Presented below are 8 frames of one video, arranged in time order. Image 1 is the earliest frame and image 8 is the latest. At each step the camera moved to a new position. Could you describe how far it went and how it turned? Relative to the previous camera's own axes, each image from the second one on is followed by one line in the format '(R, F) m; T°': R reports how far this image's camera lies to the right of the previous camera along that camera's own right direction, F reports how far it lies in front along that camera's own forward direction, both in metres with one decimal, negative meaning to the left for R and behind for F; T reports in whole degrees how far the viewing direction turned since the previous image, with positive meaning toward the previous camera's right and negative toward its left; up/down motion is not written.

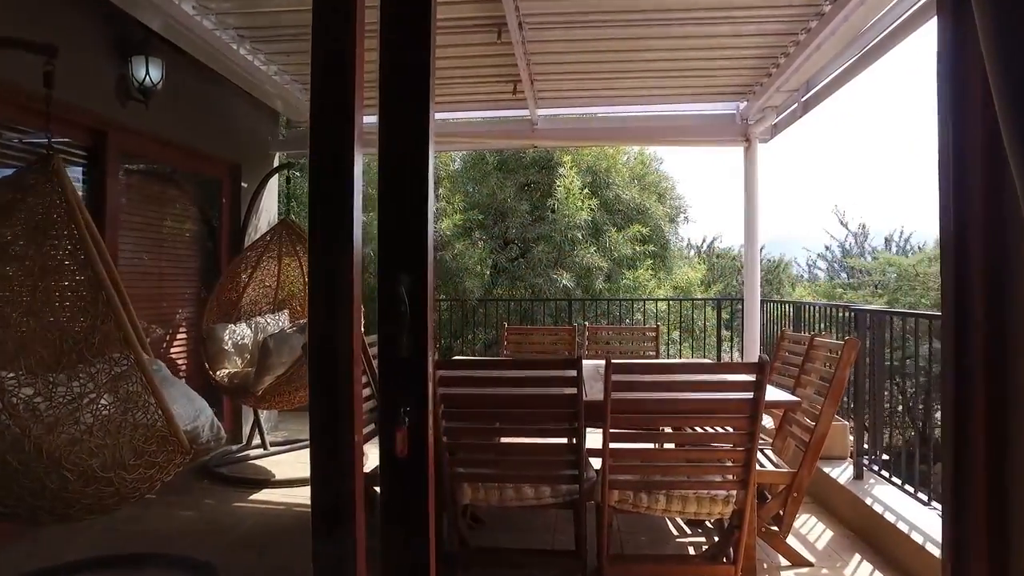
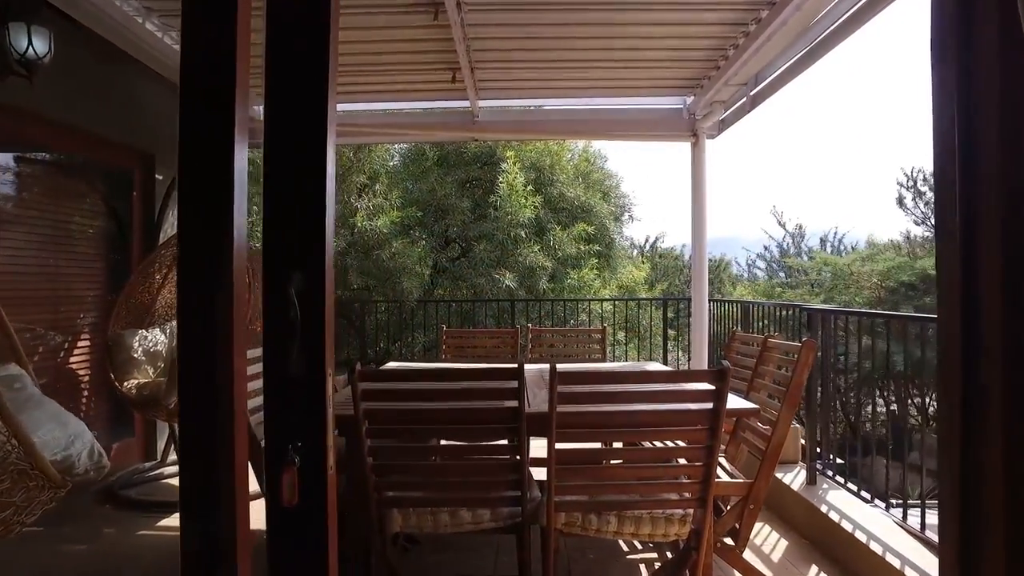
(0.0, +0.2) m; +4°
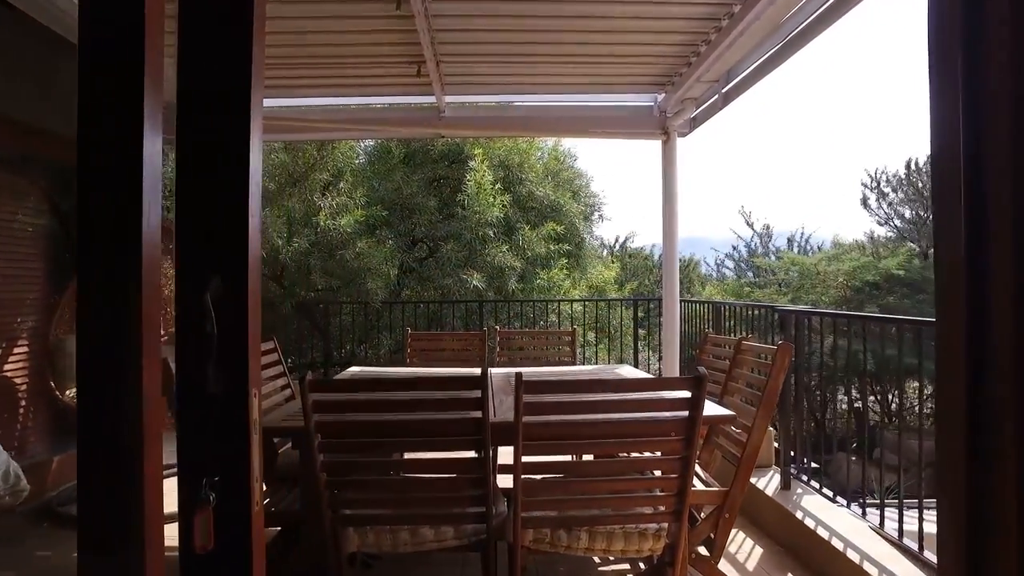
(0.0, +0.1) m; +2°
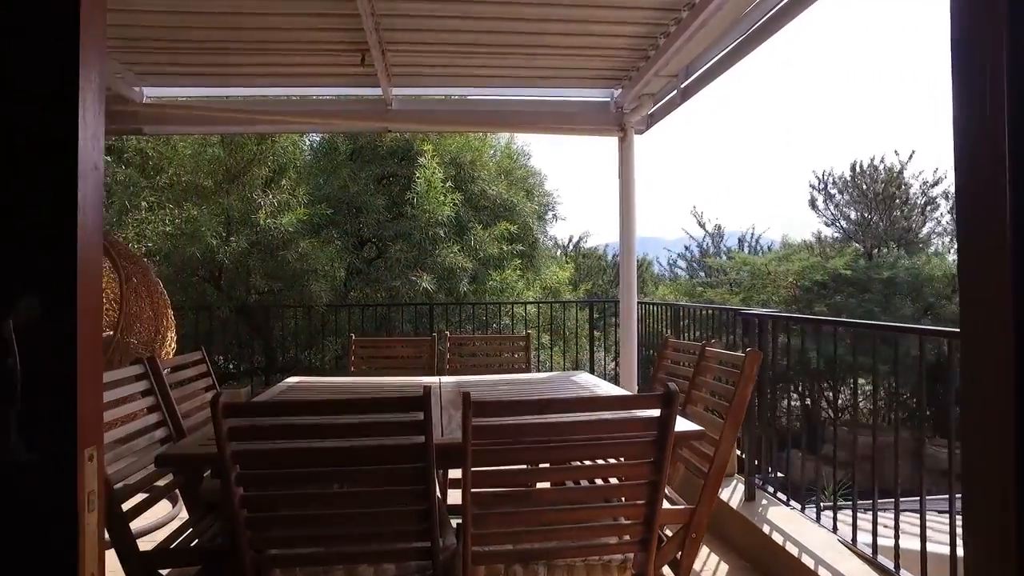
(0.0, +0.2) m; +4°
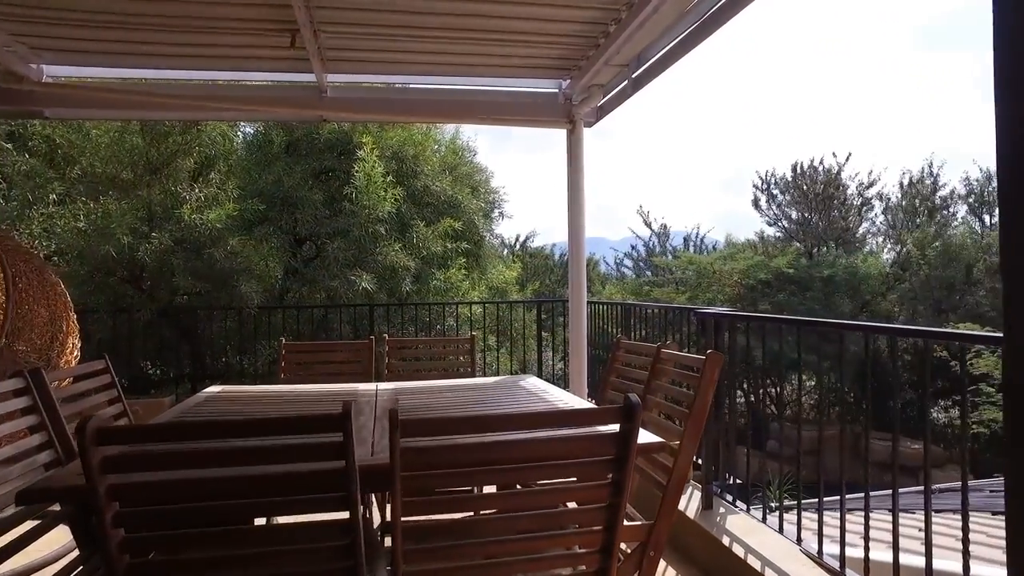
(0.0, +0.2) m; +4°
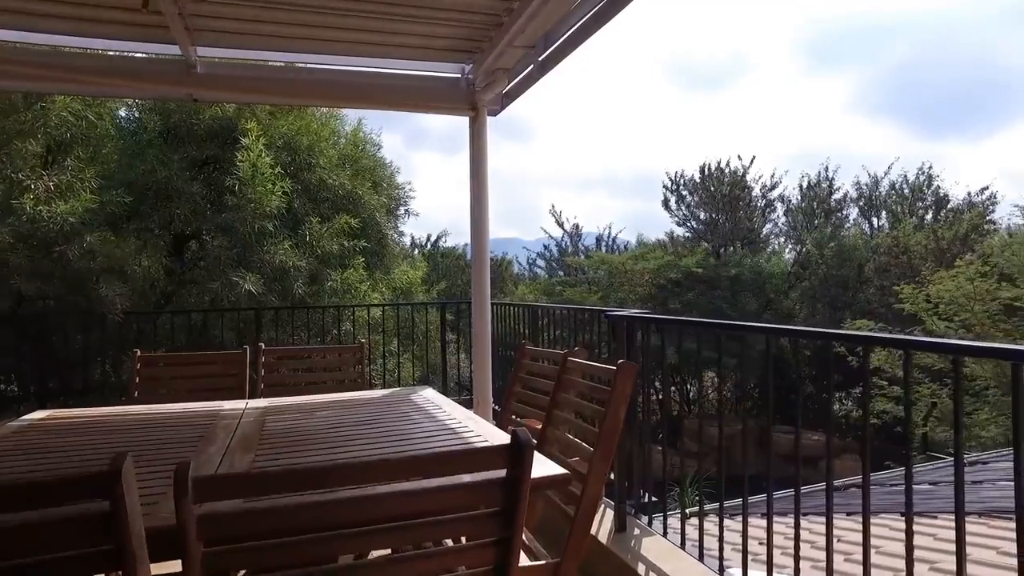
(+0.1, +0.3) m; +7°
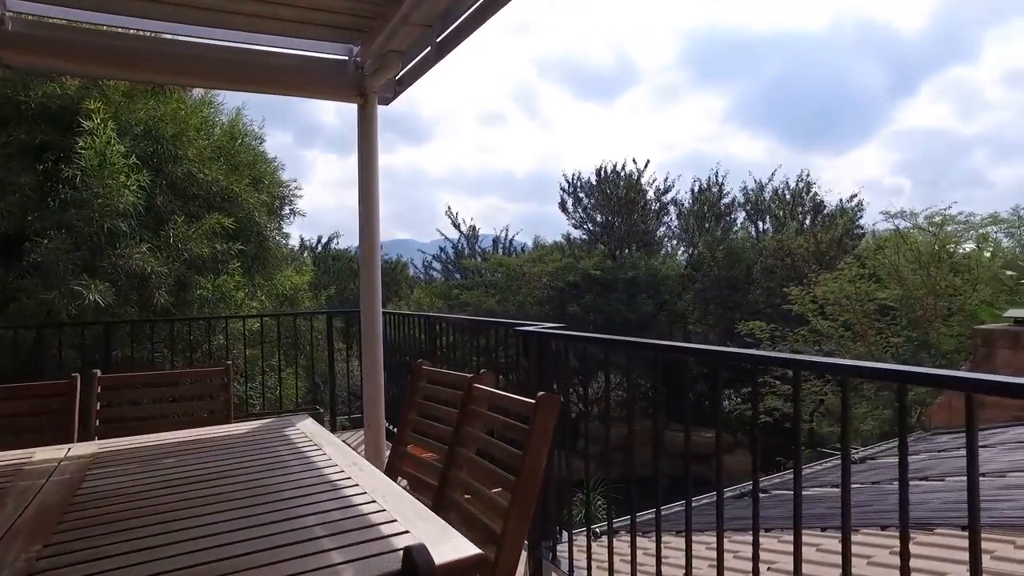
(0.0, +0.4) m; +8°
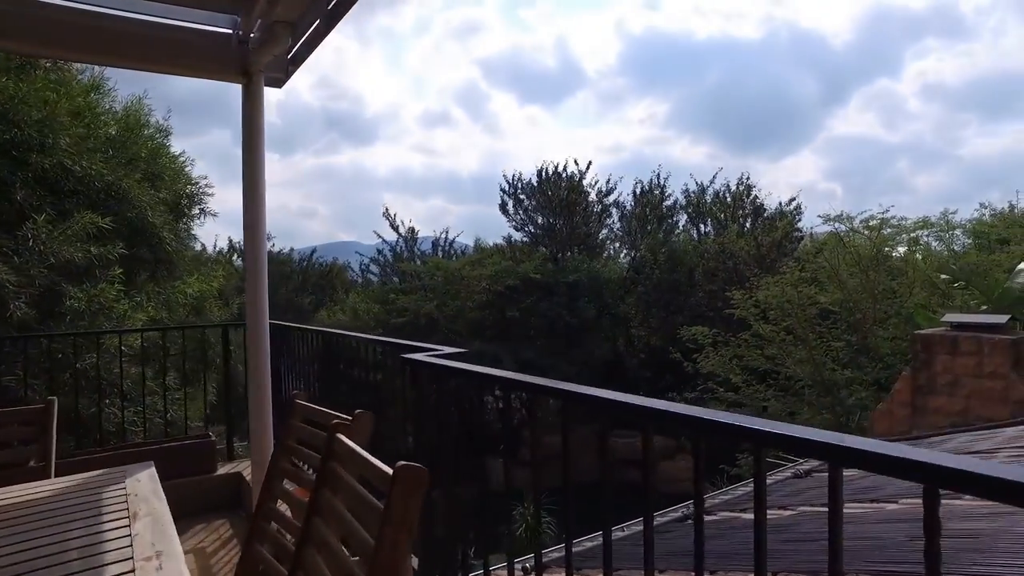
(+0.2, +0.5) m; +4°
